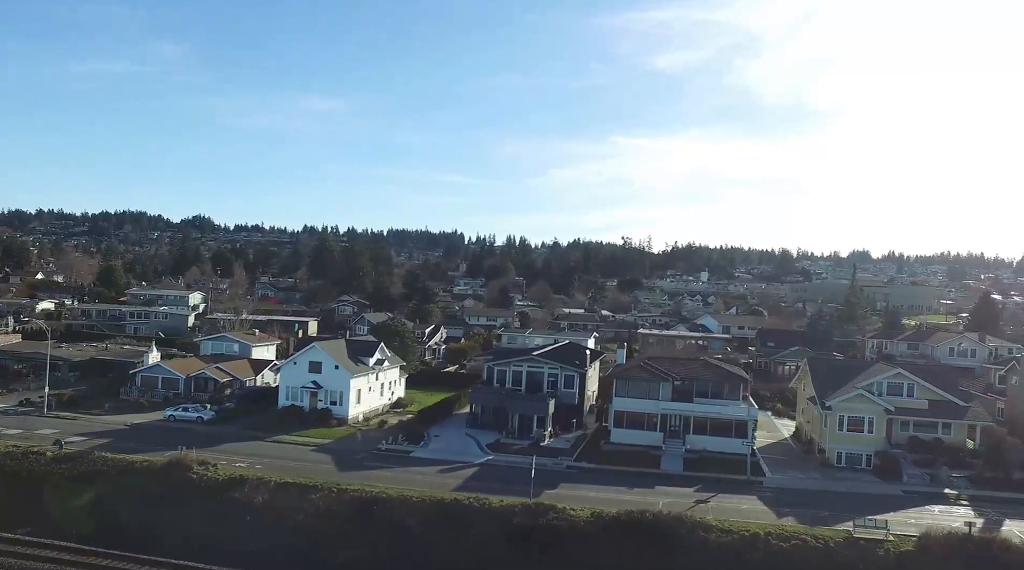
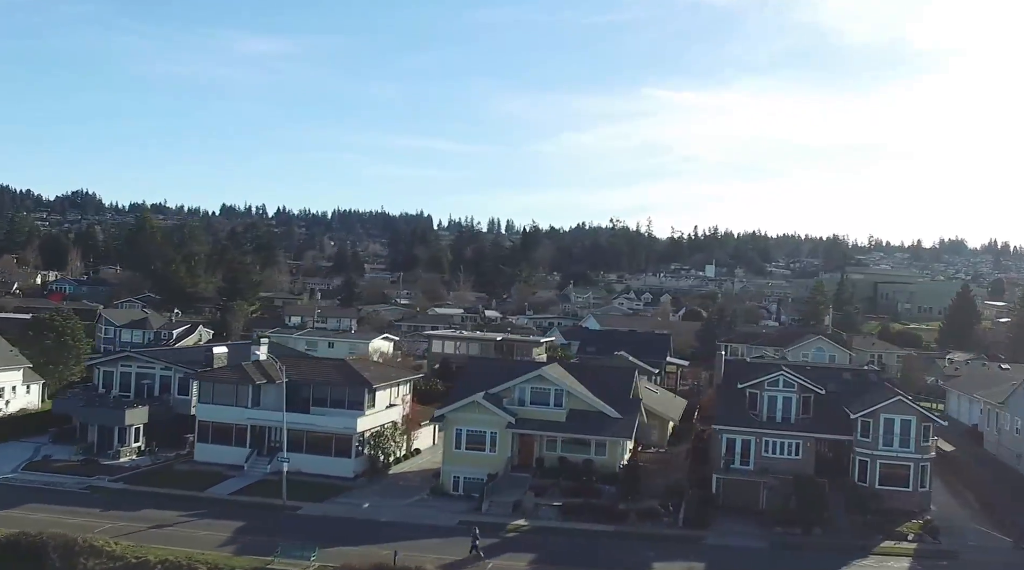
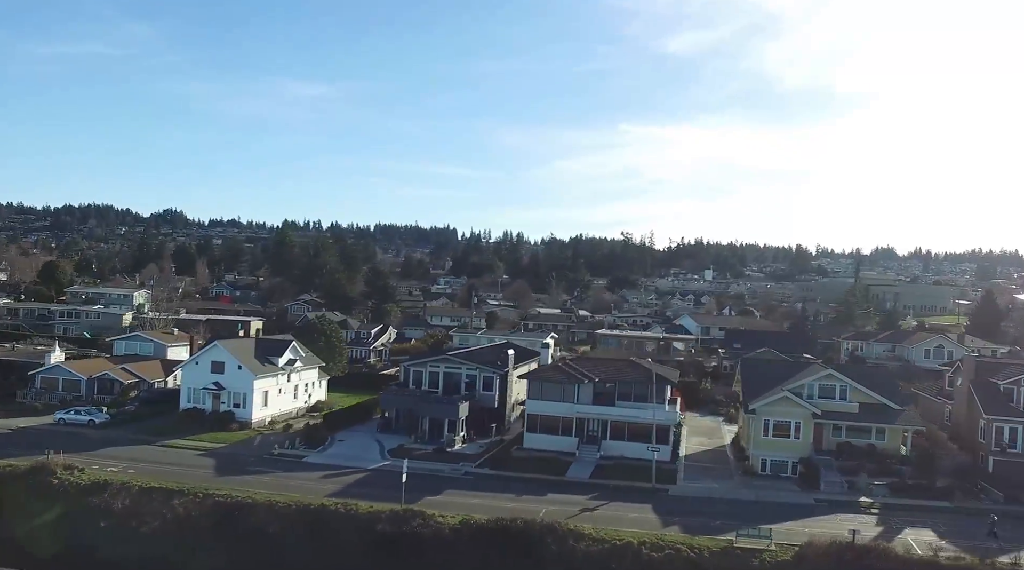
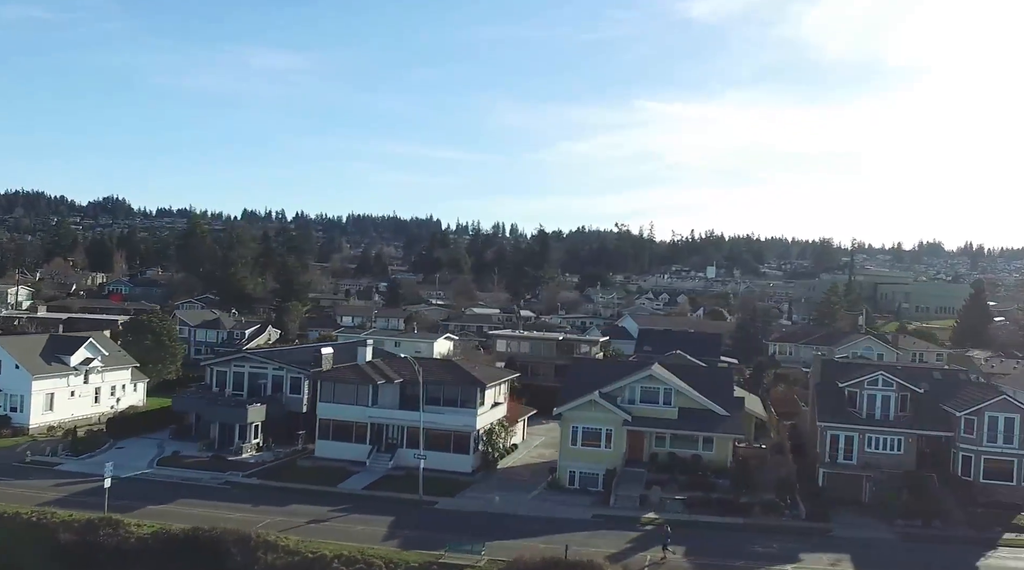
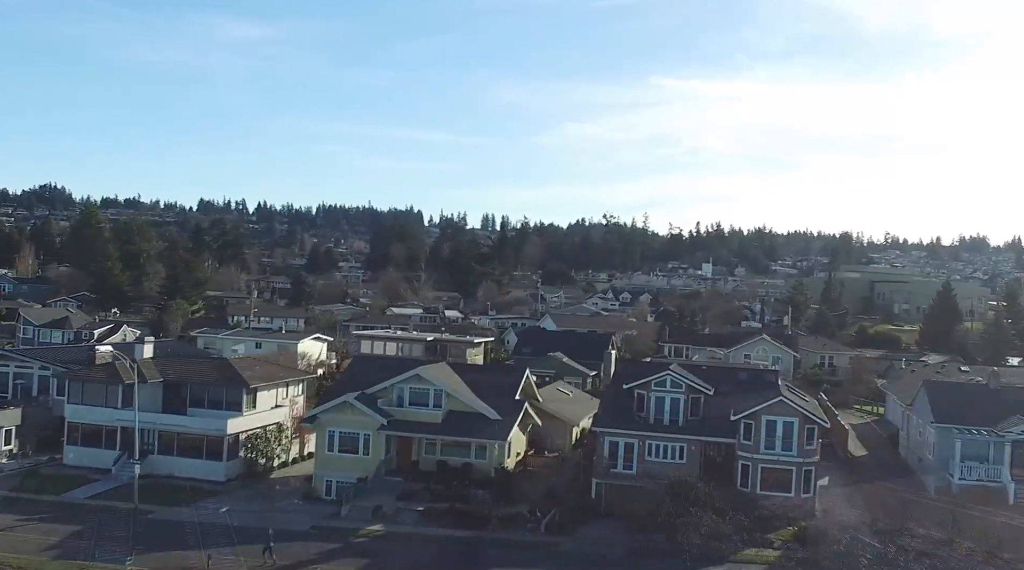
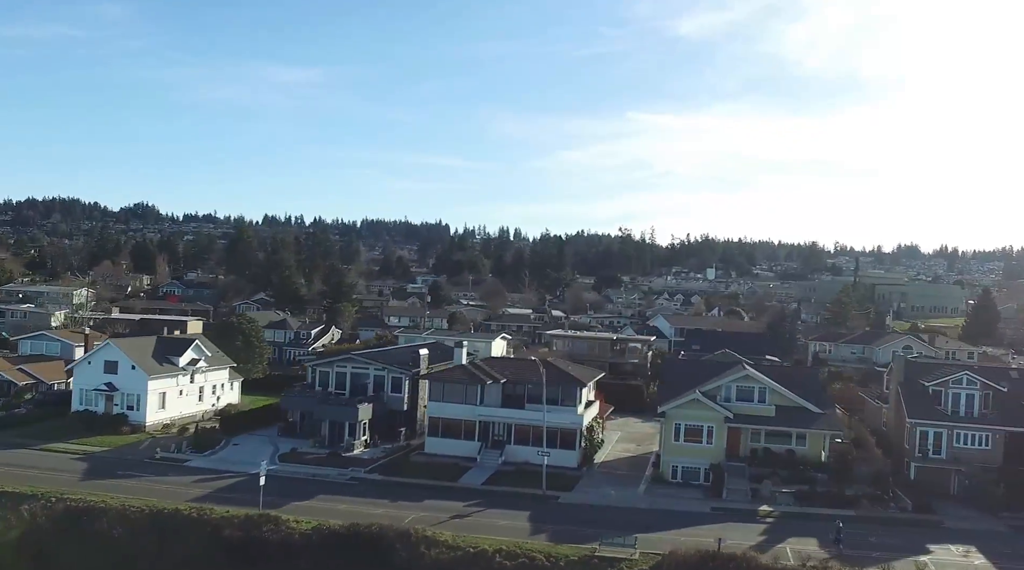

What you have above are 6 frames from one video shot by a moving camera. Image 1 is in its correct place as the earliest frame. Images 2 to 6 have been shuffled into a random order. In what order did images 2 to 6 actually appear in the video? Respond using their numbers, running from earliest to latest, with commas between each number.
3, 6, 4, 2, 5
